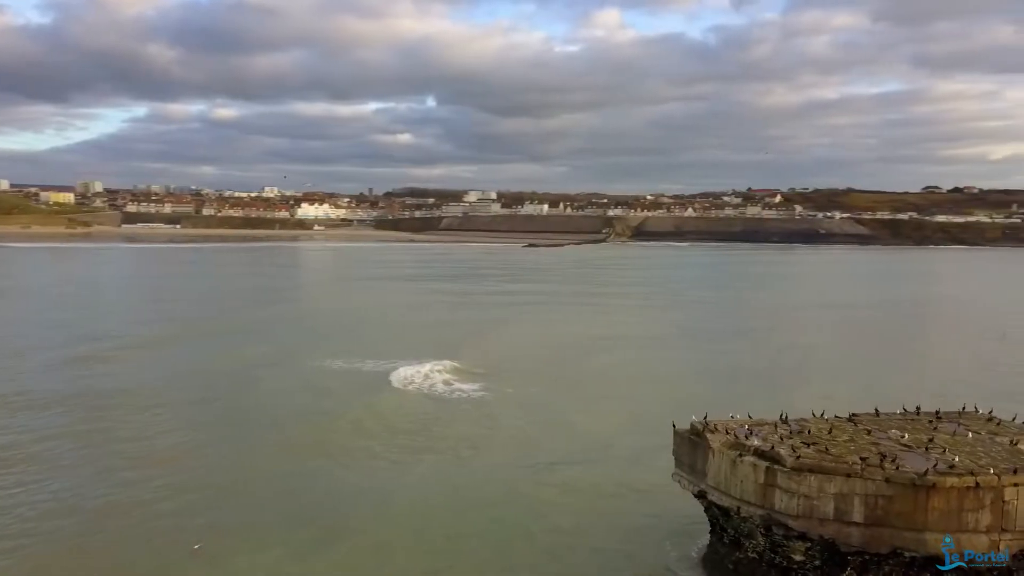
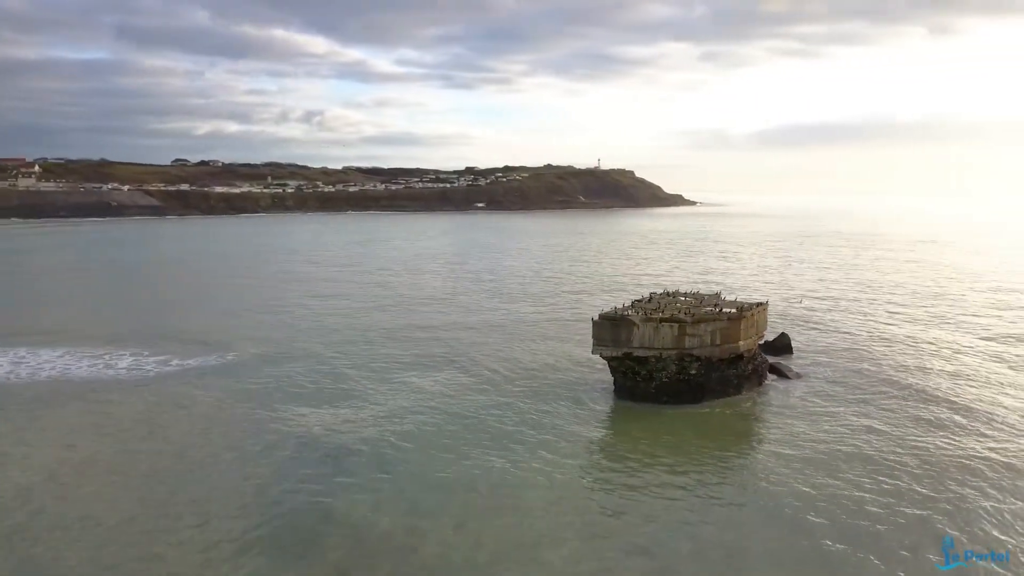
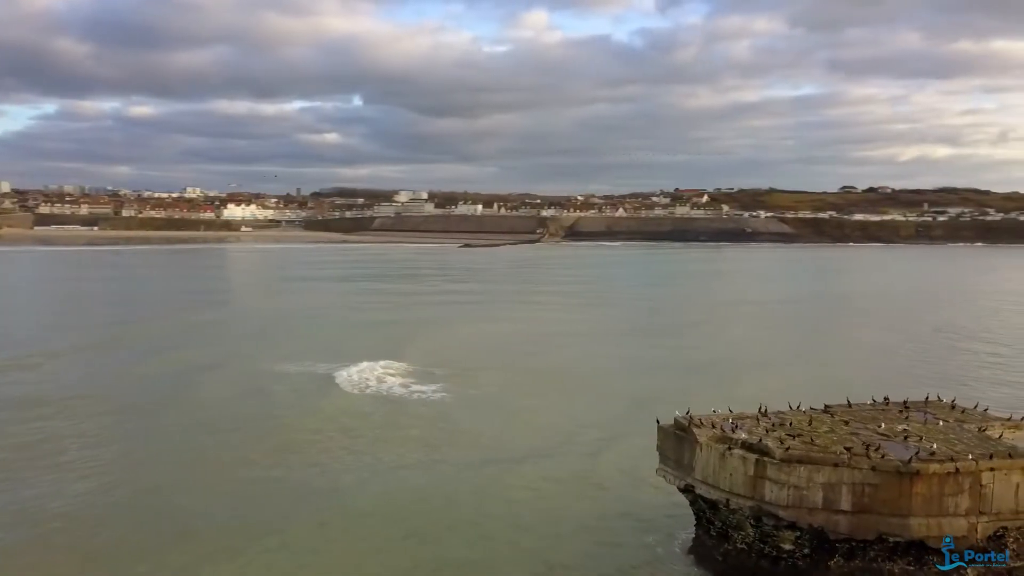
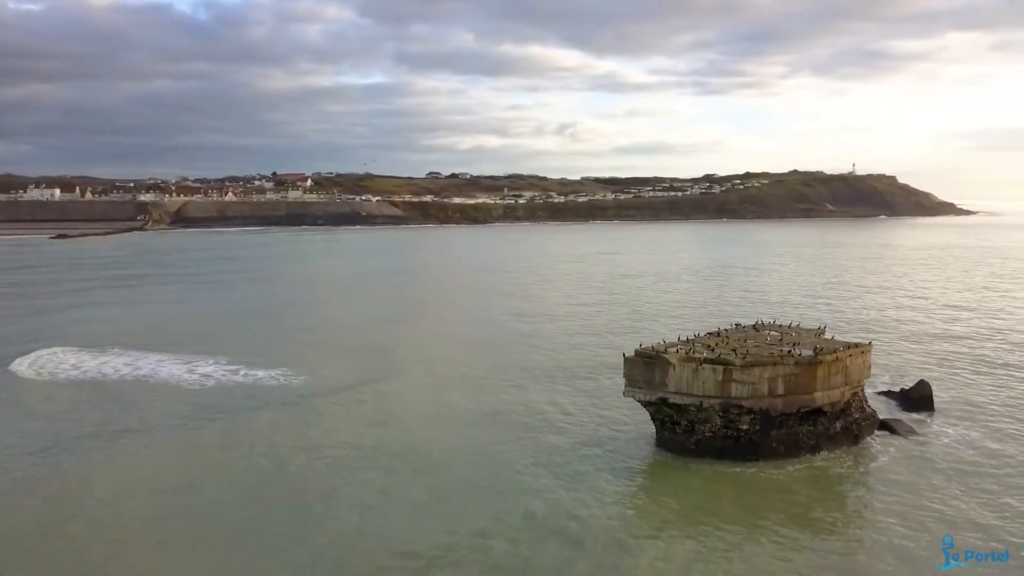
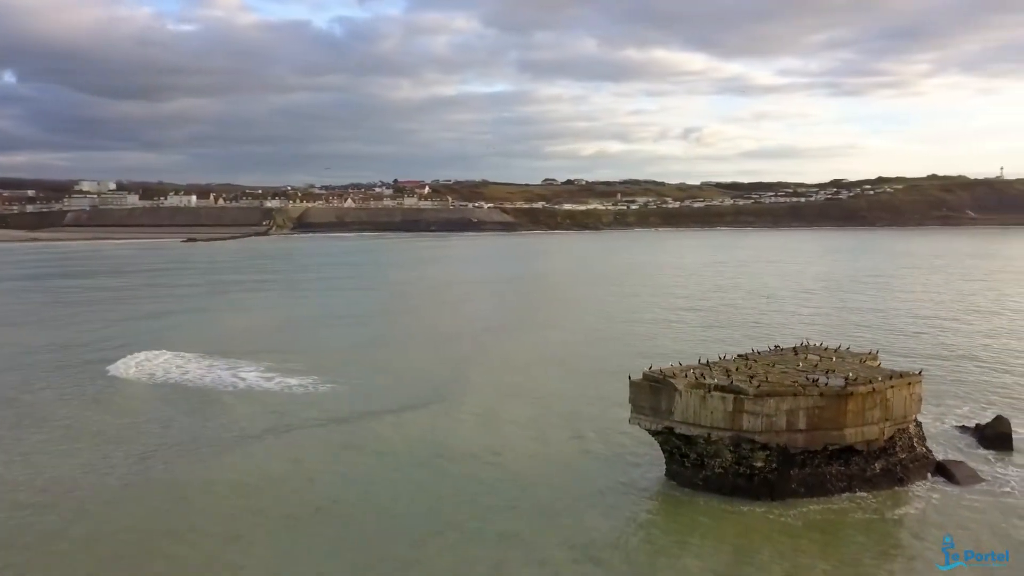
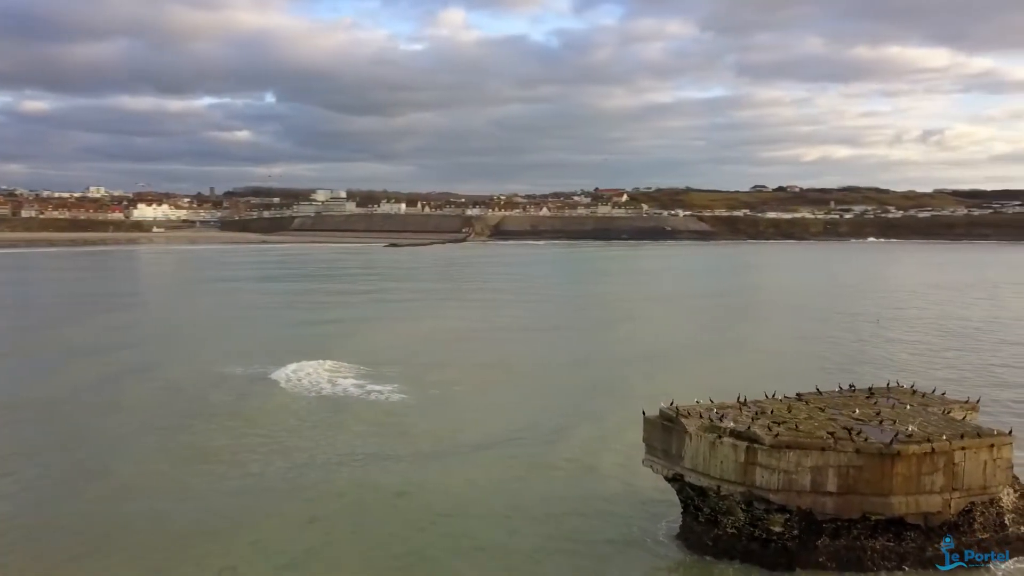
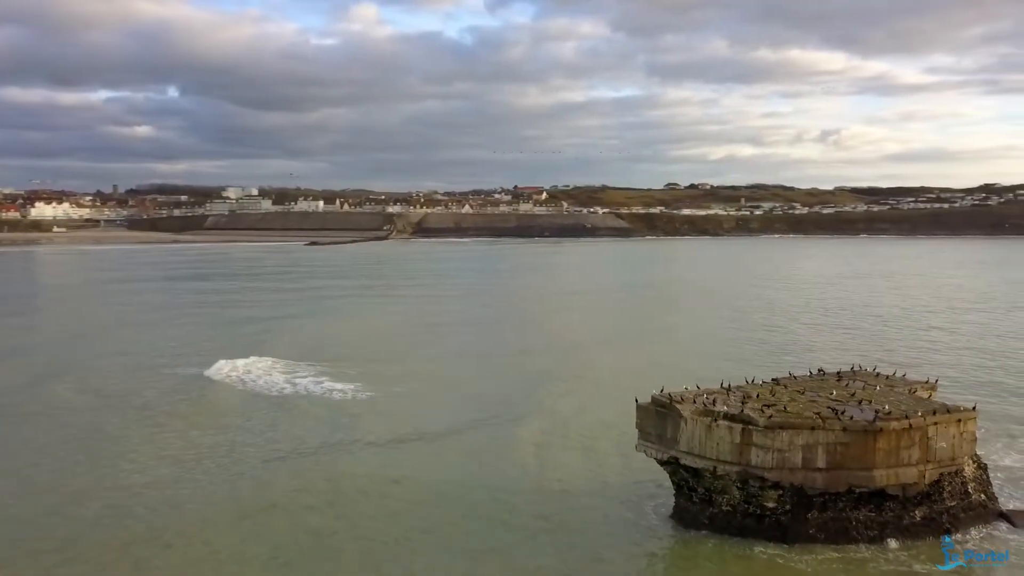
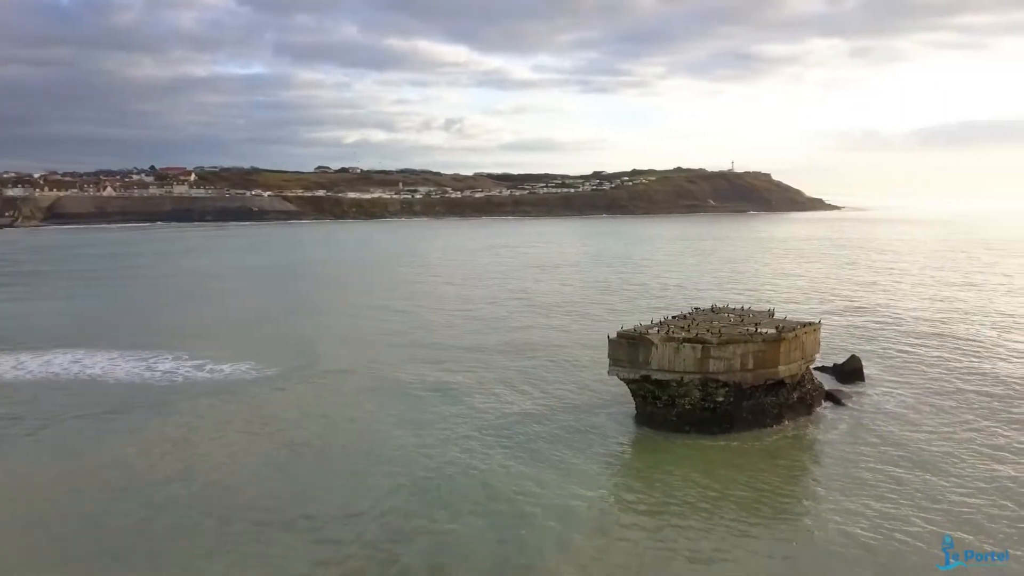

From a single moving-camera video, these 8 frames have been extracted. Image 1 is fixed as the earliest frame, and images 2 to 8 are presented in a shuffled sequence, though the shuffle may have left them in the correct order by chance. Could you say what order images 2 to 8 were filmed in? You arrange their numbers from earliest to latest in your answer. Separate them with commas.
3, 6, 7, 5, 4, 8, 2
